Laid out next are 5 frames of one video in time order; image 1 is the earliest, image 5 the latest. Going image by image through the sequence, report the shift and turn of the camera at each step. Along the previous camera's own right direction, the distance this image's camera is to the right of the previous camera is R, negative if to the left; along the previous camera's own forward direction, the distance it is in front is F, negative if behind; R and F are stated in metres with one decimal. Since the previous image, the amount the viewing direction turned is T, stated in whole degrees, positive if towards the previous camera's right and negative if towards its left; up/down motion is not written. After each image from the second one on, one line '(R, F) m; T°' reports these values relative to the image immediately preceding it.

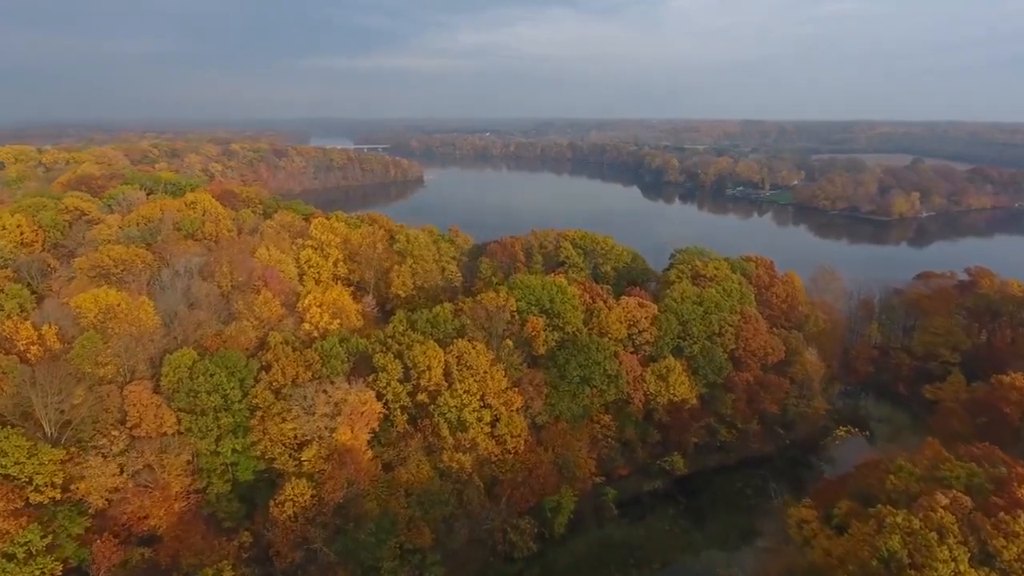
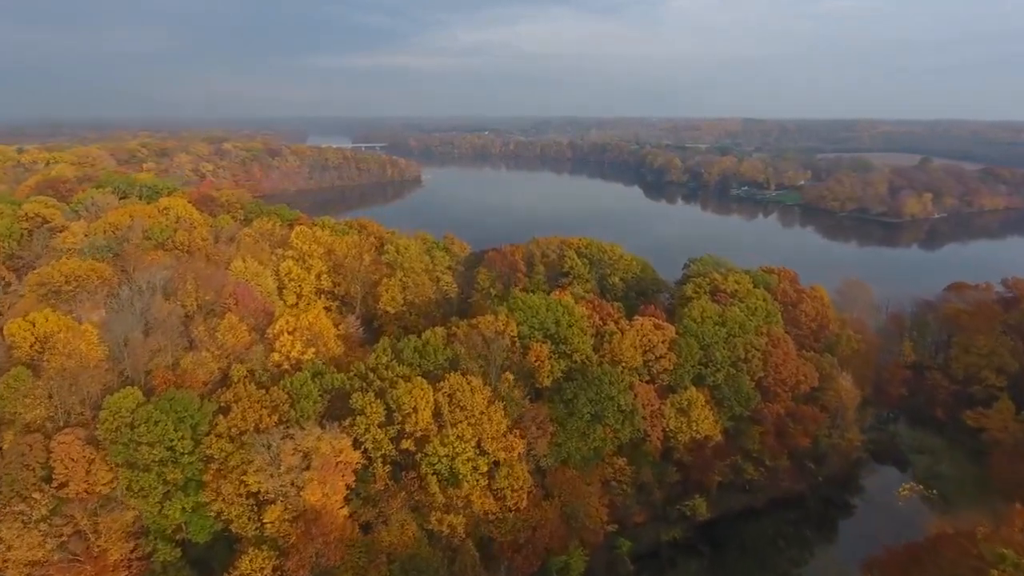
(0.0, +2.1) m; 0°
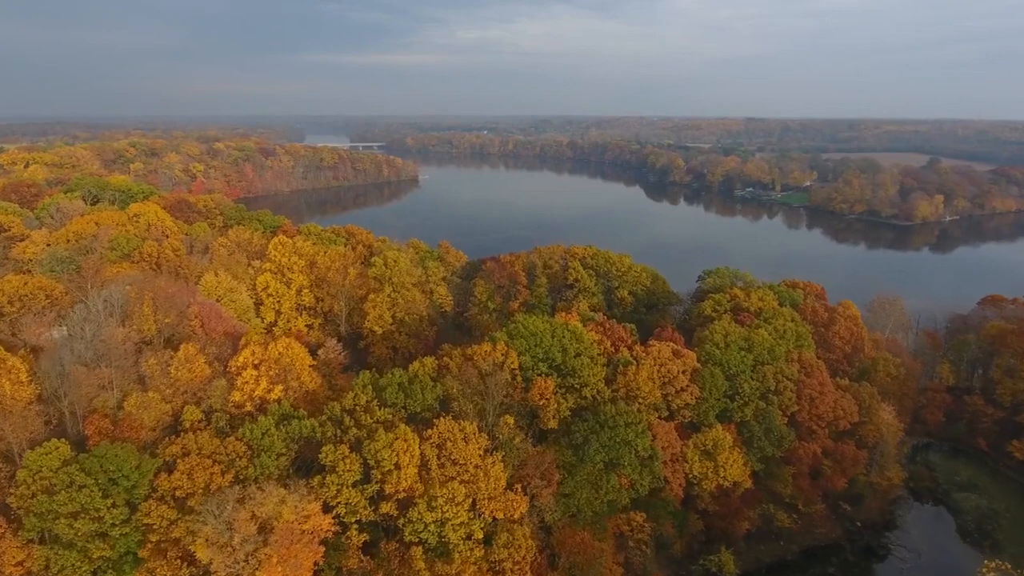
(0.0, +2.0) m; 0°
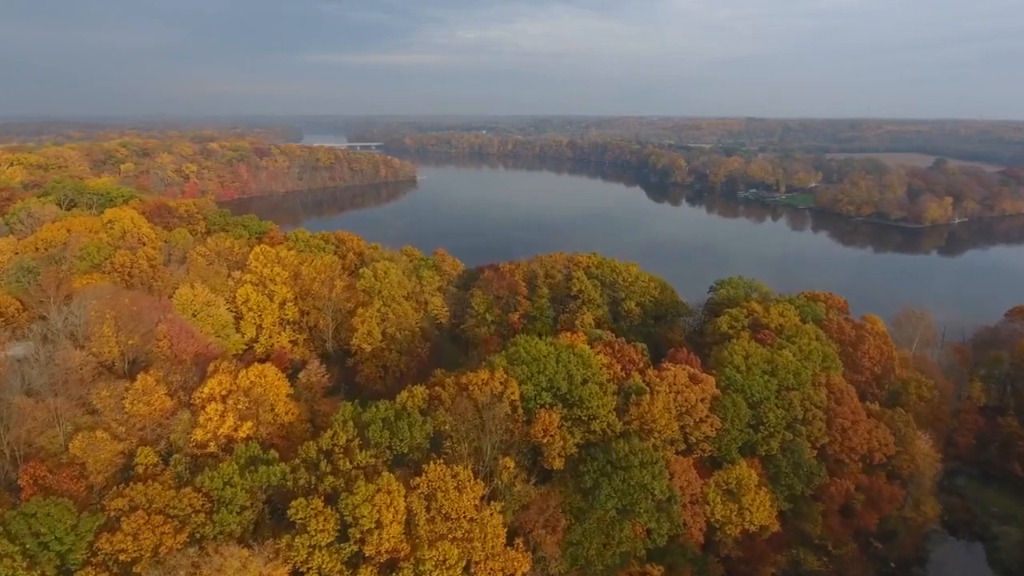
(0.0, +1.5) m; 0°
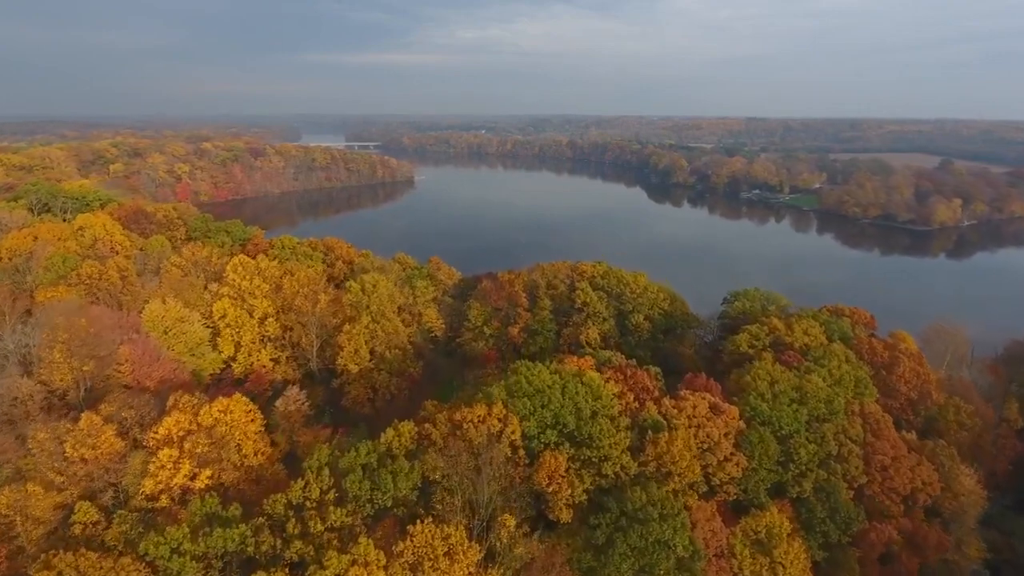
(0.0, +1.5) m; 0°
